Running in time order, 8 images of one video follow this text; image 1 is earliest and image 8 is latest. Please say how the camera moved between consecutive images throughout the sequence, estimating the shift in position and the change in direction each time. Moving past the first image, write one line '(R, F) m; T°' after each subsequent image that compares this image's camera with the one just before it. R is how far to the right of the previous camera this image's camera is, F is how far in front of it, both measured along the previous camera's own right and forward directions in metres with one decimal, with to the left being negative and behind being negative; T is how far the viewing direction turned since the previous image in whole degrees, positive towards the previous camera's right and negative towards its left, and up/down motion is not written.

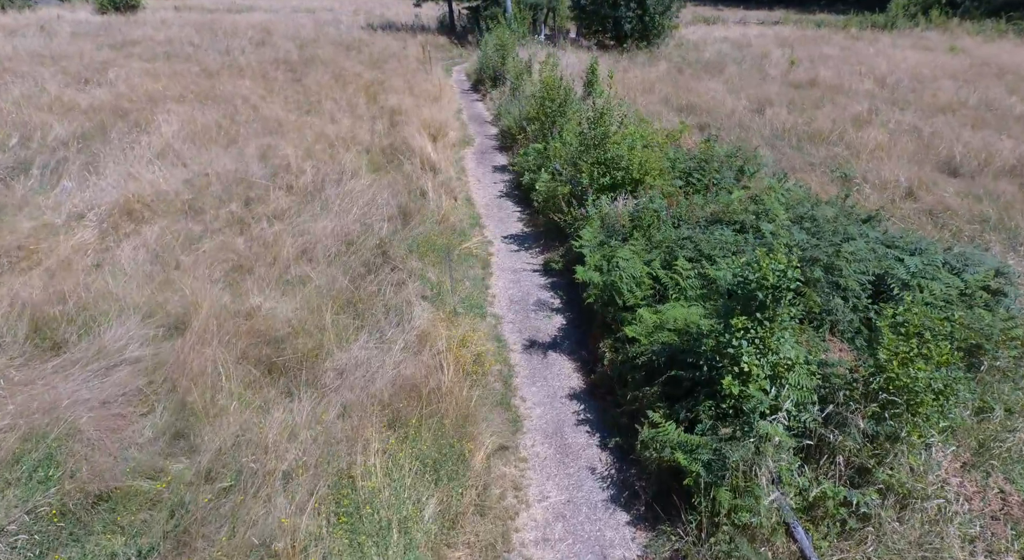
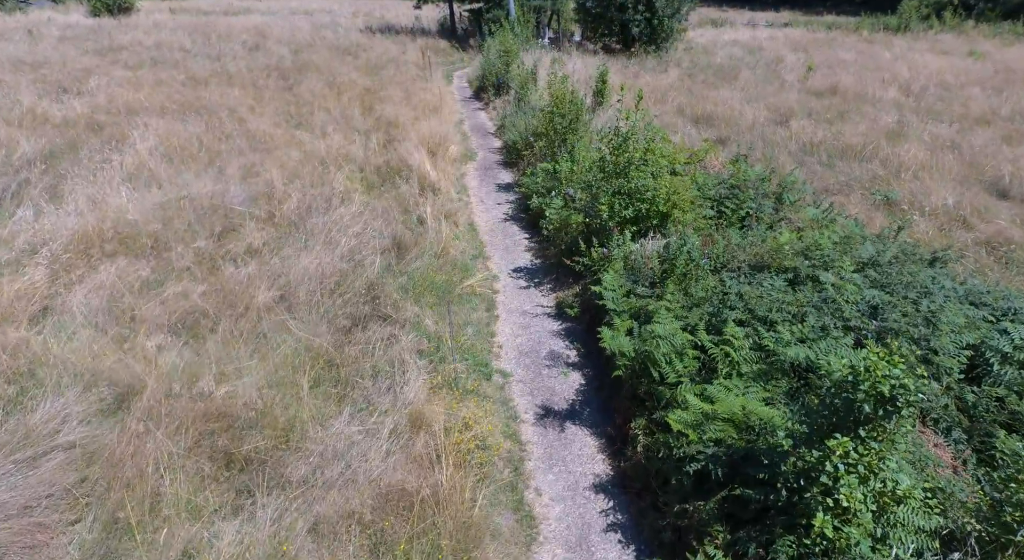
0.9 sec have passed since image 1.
(-0.1, +0.8) m; 0°
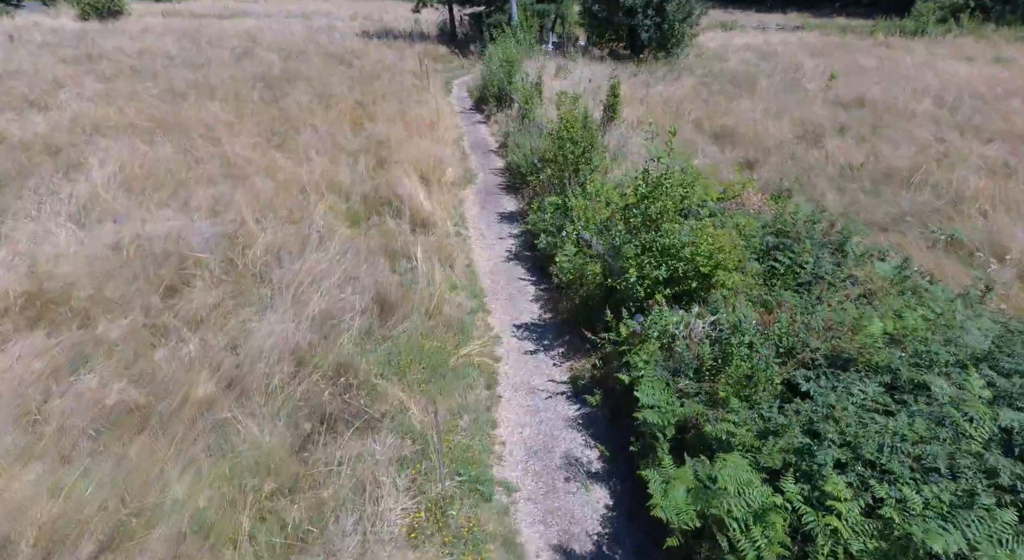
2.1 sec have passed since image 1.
(0.0, +1.1) m; 0°
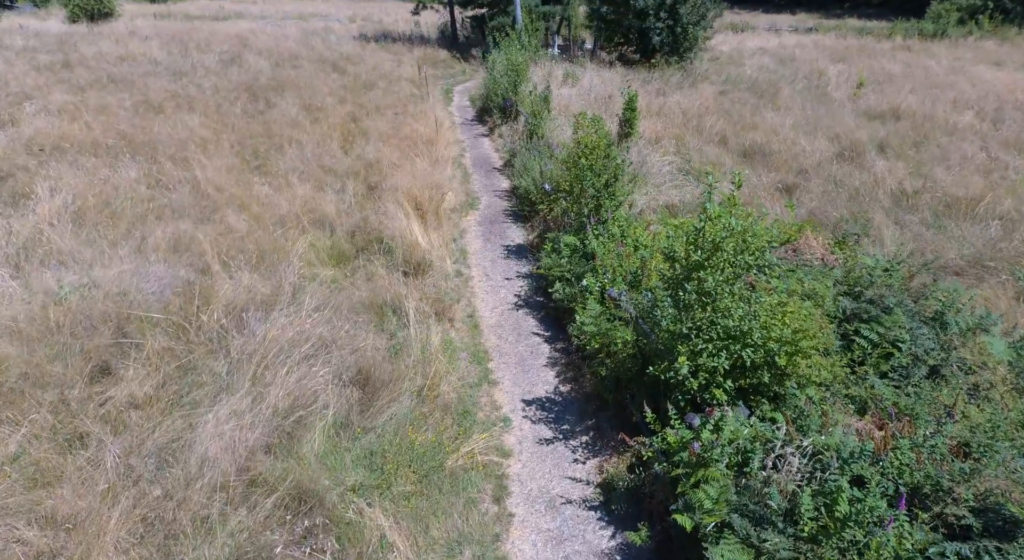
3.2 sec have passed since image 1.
(-0.1, +1.1) m; 0°
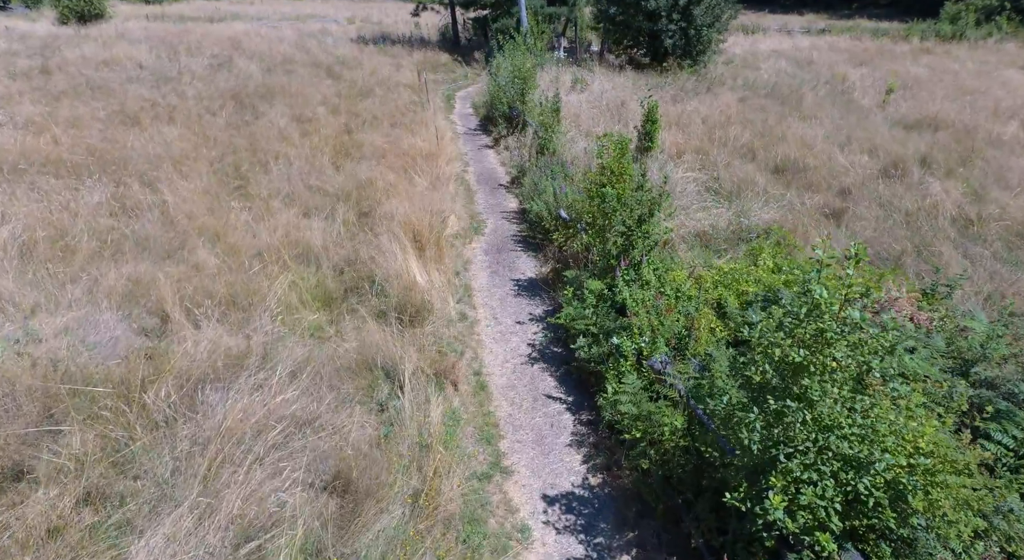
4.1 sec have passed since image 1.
(-0.1, +0.9) m; 0°
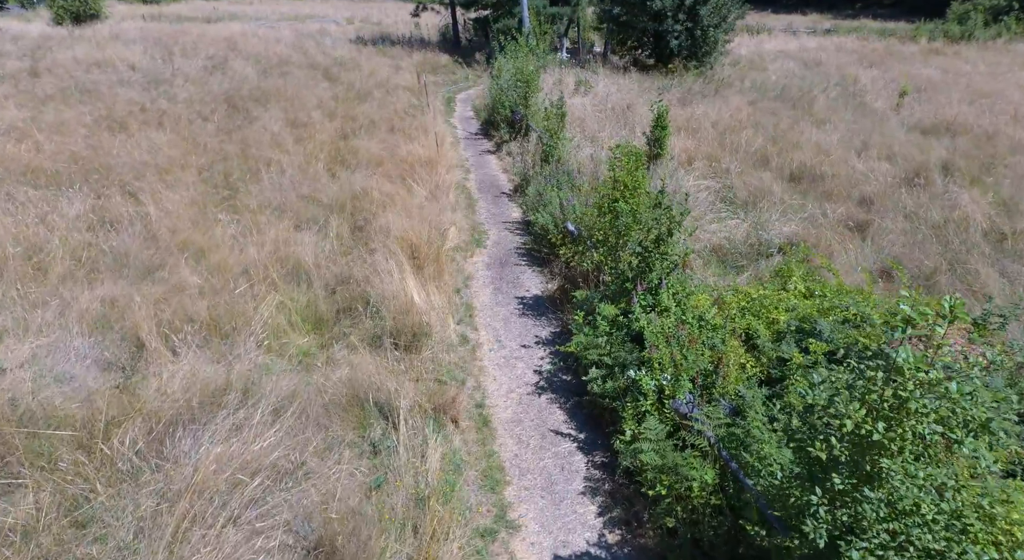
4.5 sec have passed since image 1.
(0.0, +0.4) m; 0°
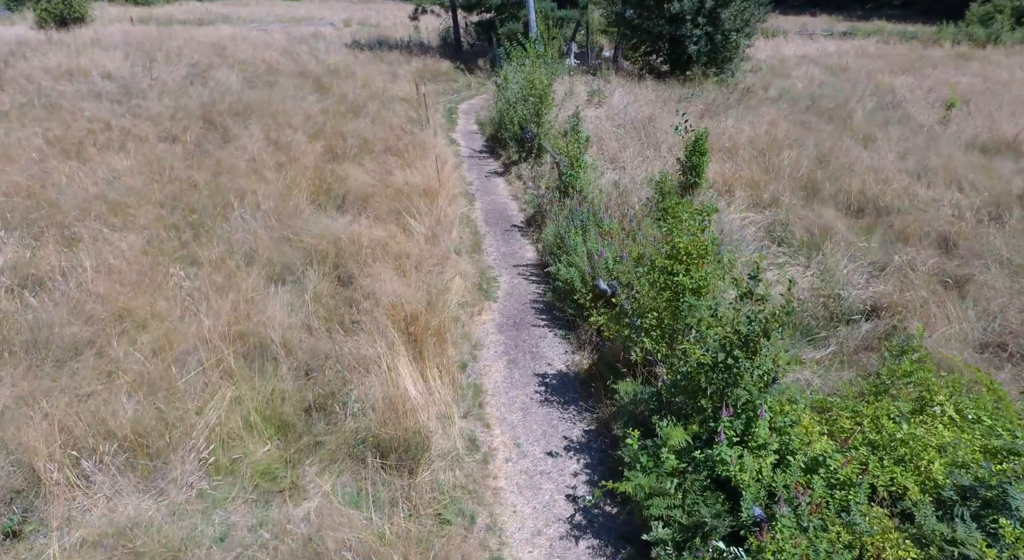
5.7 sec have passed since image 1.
(-0.2, +1.3) m; 0°
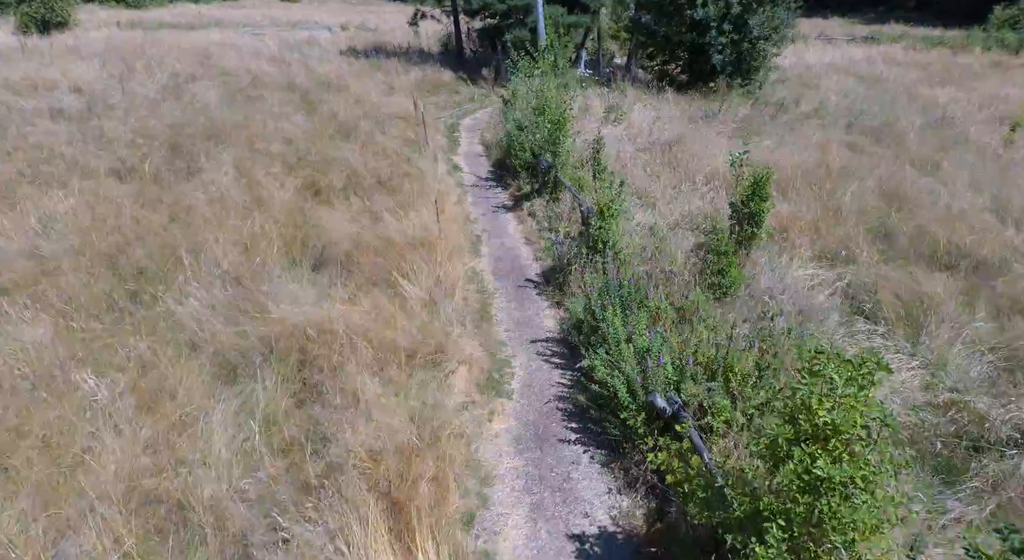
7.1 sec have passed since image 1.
(-0.1, +1.4) m; 0°
